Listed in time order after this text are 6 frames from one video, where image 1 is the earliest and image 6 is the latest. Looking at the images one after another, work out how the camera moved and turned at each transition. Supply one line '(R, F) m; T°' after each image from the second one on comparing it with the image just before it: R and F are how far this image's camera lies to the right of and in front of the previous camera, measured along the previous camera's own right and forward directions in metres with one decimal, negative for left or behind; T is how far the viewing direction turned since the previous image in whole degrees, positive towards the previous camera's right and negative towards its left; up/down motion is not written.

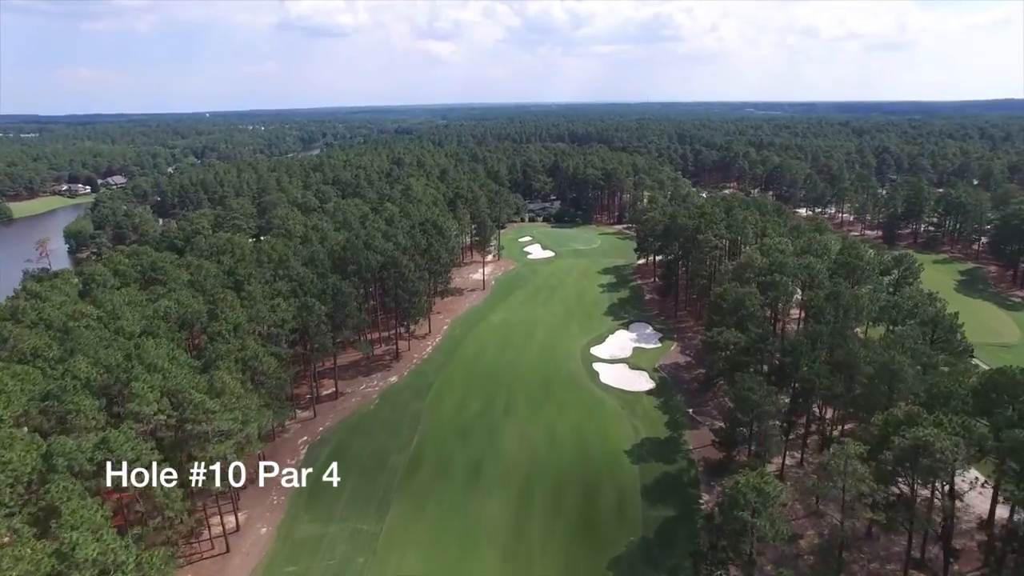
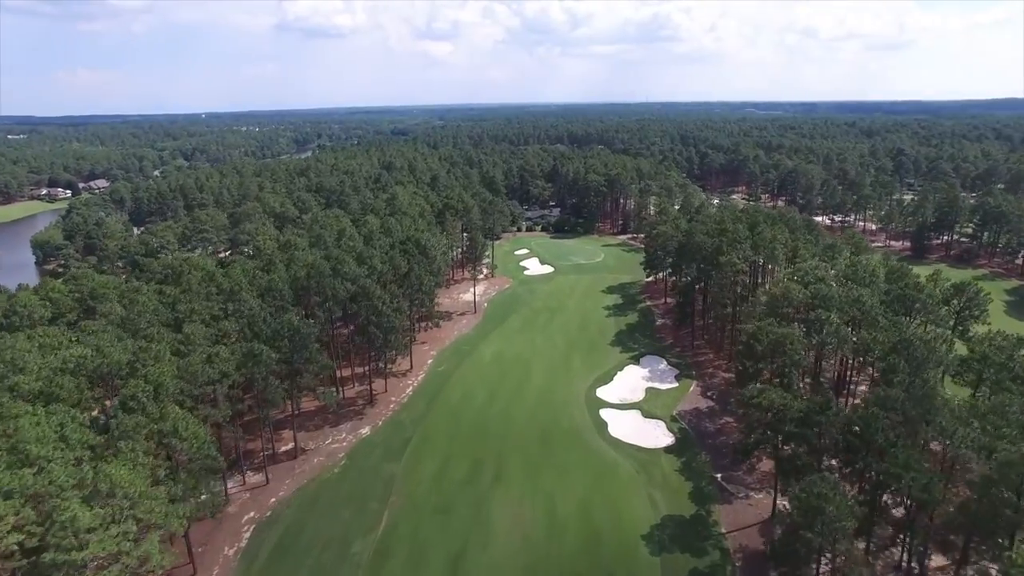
(+0.5, +8.1) m; 0°
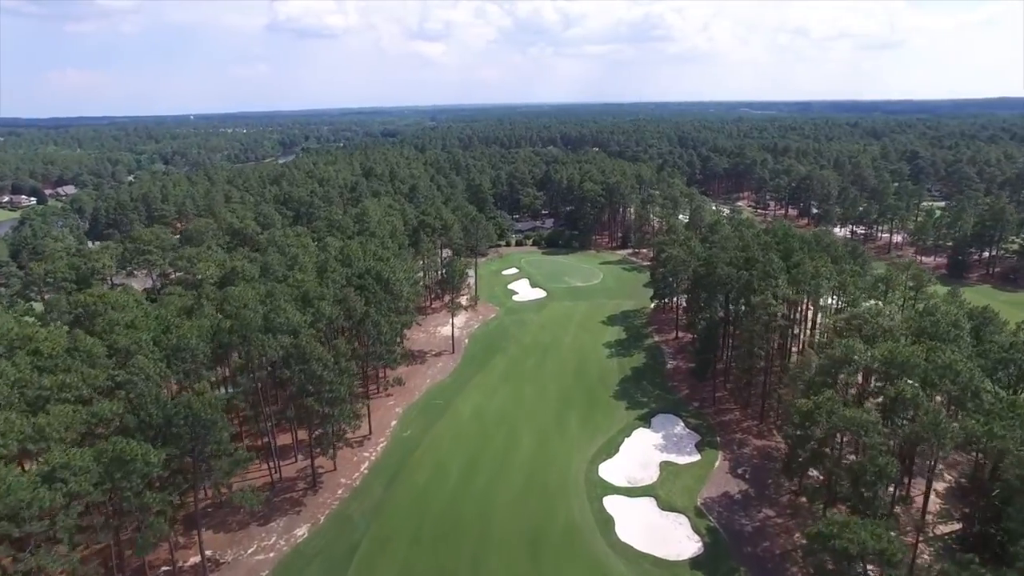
(+0.9, +10.4) m; 0°
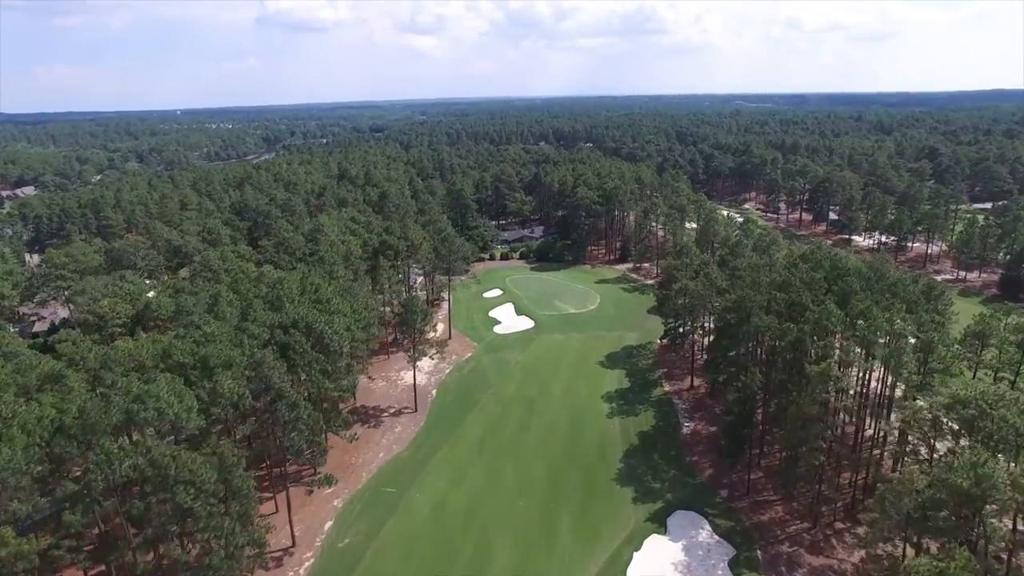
(+1.3, +11.5) m; 0°
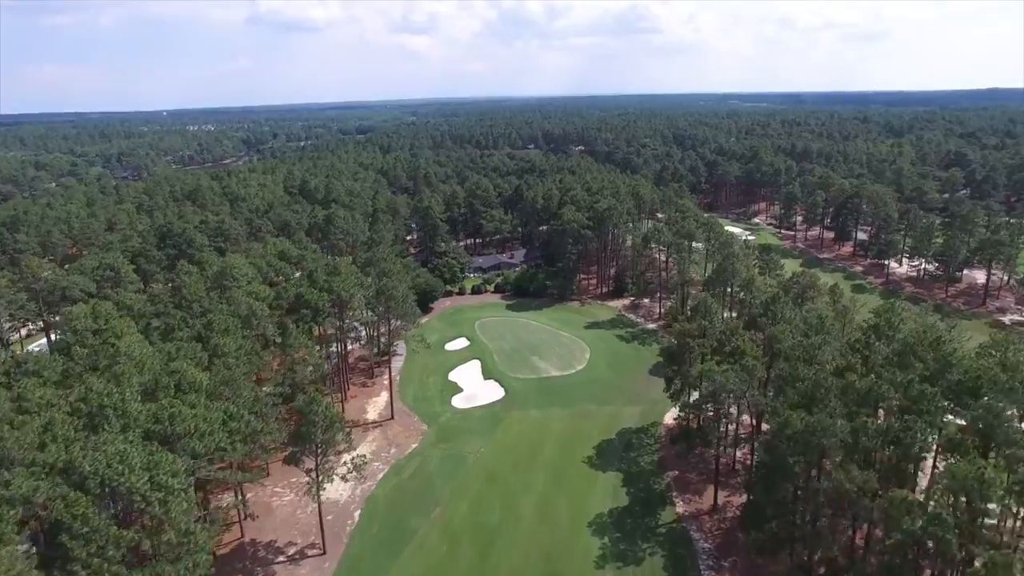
(+2.3, +14.4) m; 0°
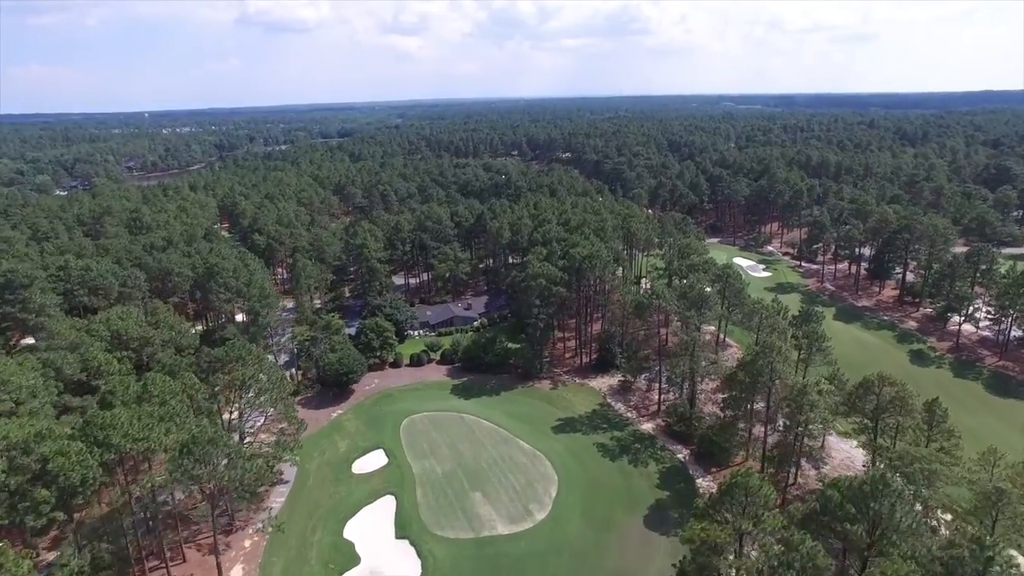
(+3.5, +18.1) m; +1°
